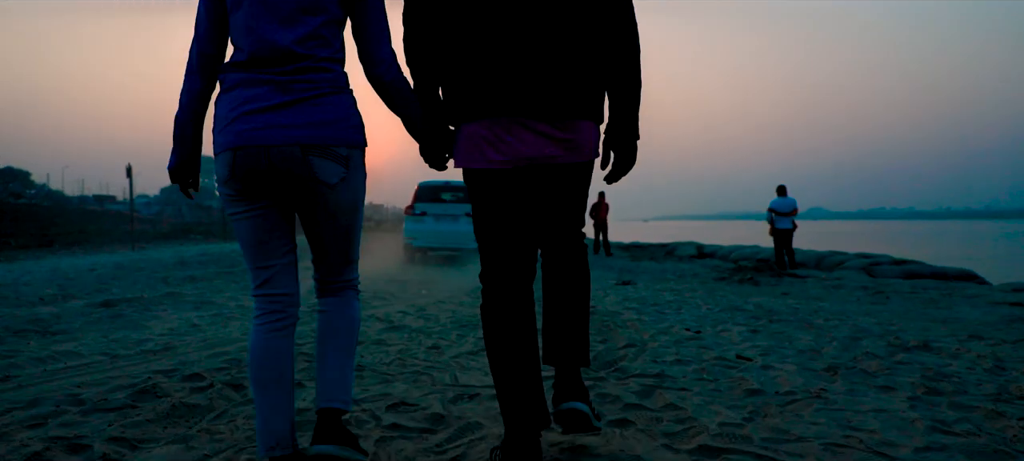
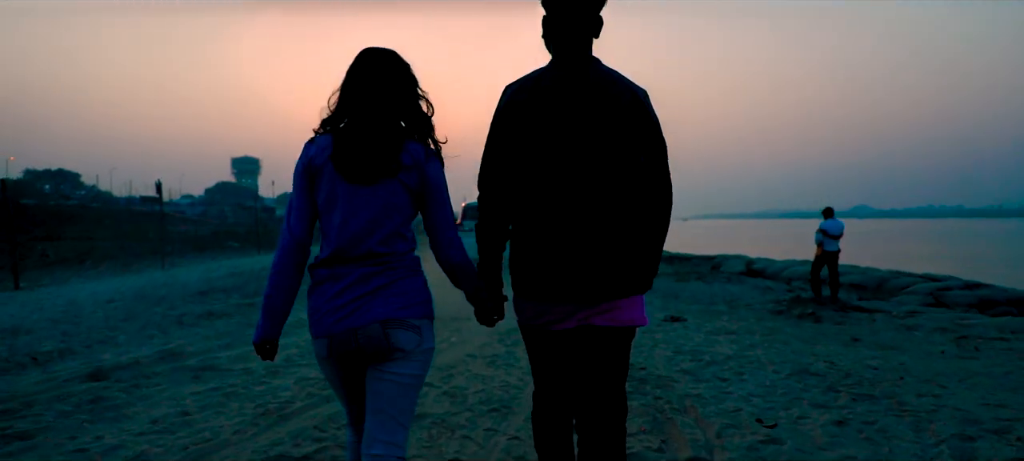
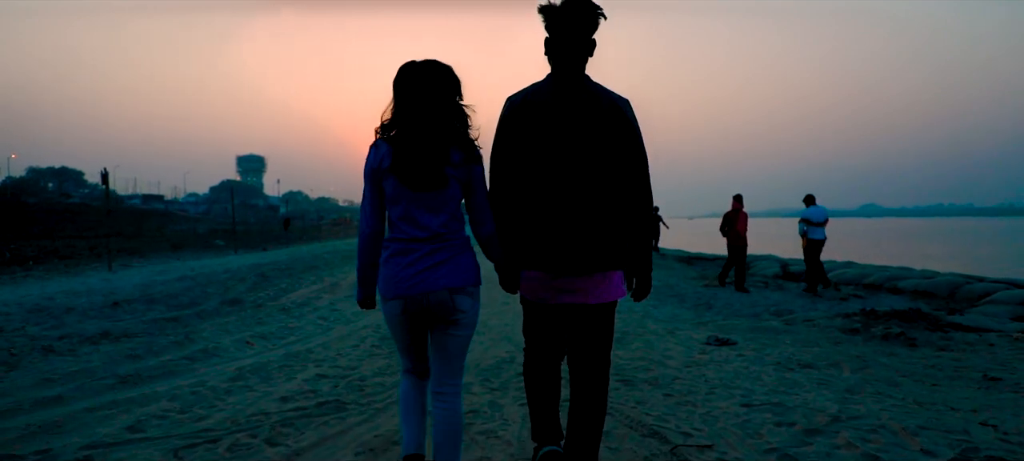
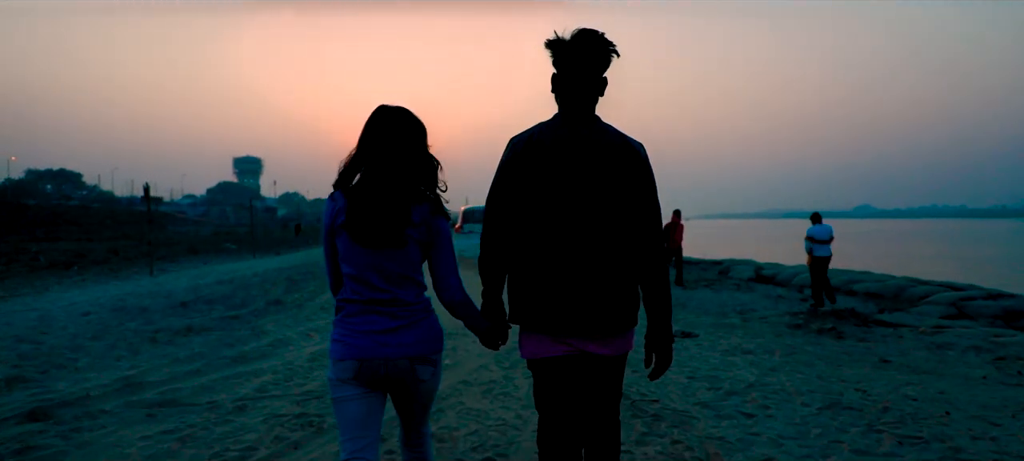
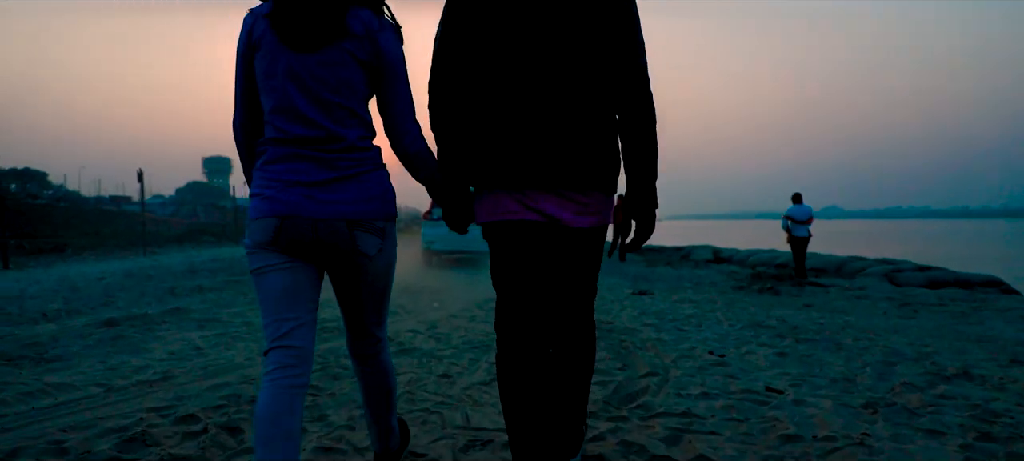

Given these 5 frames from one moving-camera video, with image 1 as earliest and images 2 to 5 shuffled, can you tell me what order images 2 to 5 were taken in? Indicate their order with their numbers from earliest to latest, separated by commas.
5, 2, 4, 3
